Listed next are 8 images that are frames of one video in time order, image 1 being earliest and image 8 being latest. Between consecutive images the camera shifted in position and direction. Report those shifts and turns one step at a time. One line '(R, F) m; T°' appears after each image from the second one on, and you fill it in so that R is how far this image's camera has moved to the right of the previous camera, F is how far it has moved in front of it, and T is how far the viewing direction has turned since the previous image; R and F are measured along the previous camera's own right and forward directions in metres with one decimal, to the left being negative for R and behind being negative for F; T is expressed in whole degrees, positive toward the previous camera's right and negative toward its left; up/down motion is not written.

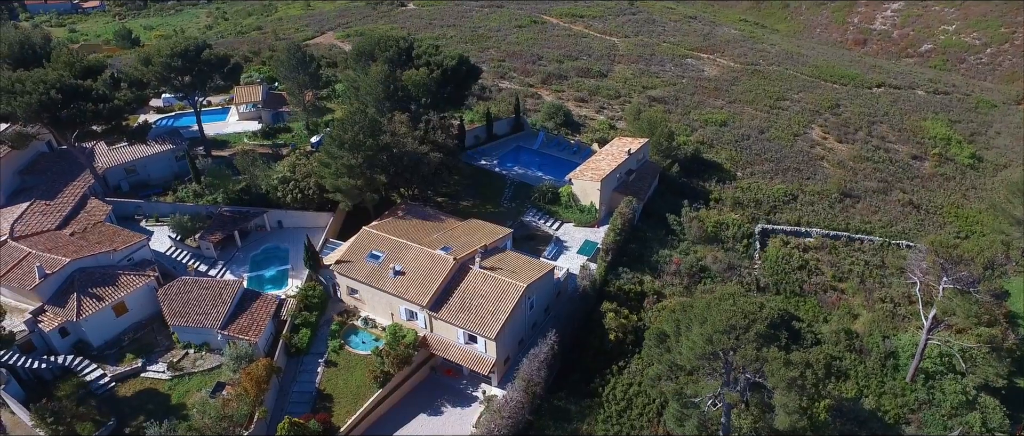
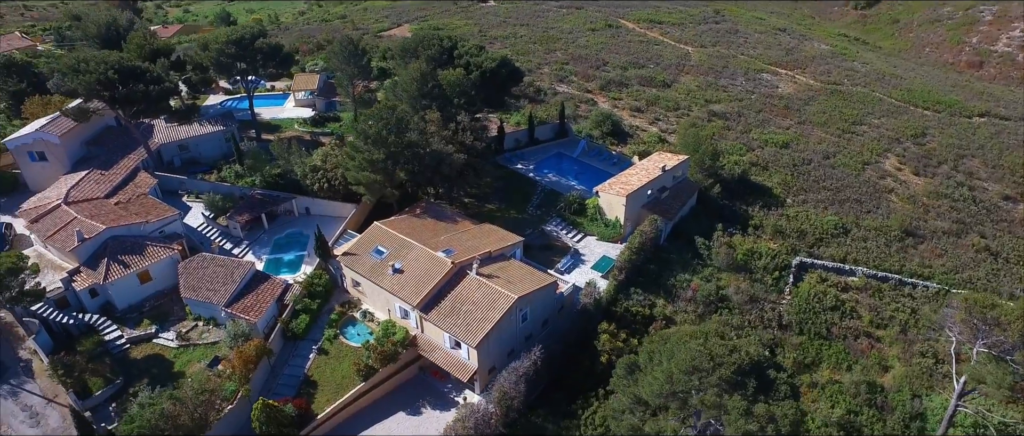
(+4.1, +0.6) m; -8°
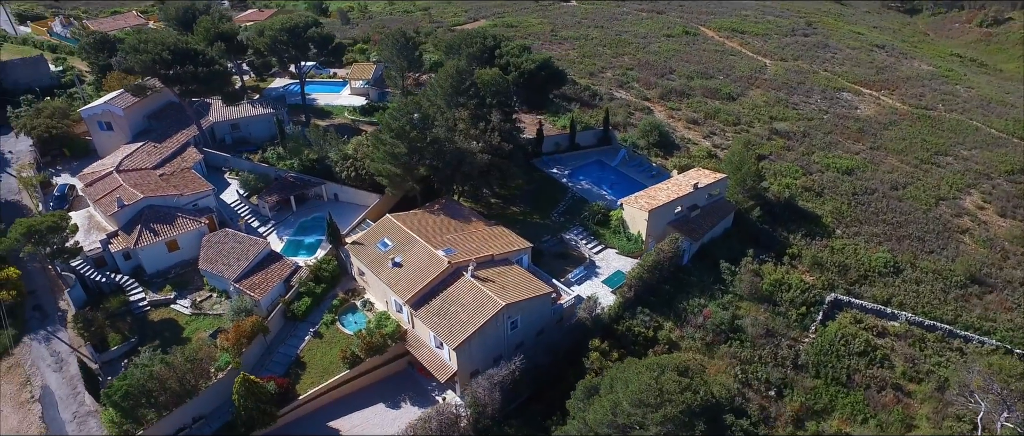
(+4.2, +0.7) m; -8°
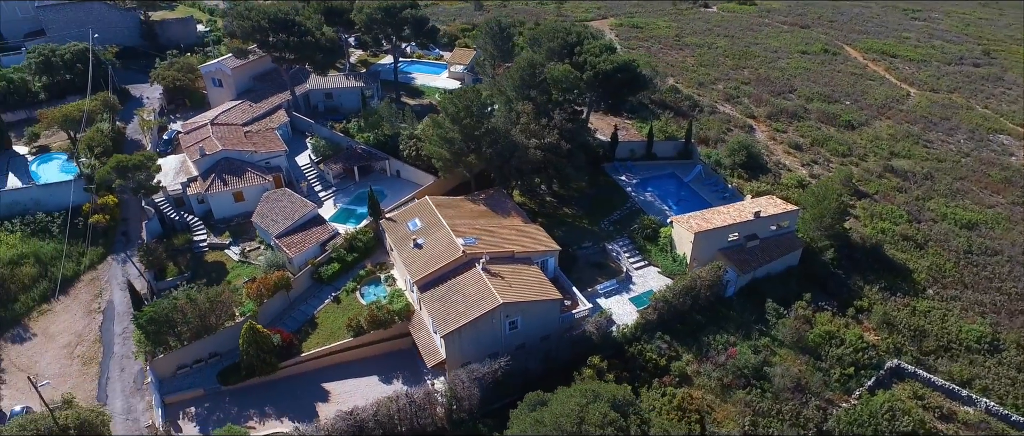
(+5.7, +1.2) m; -13°
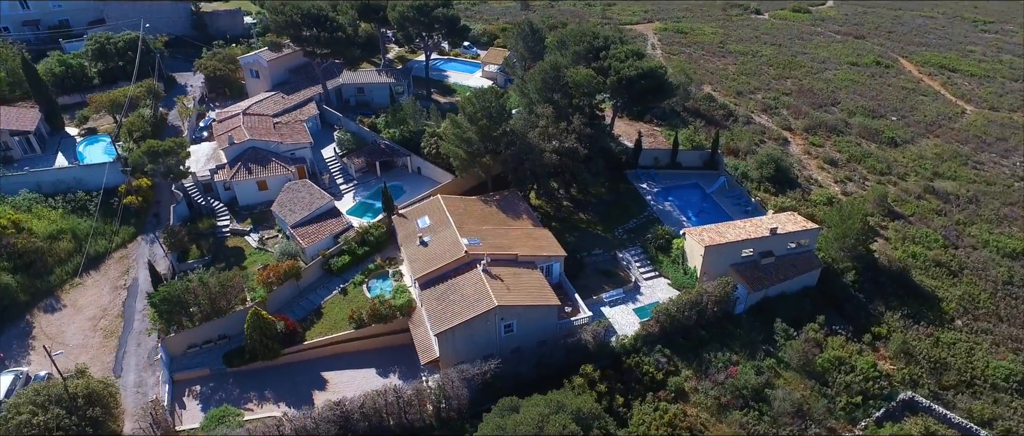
(+2.3, +0.1) m; -5°
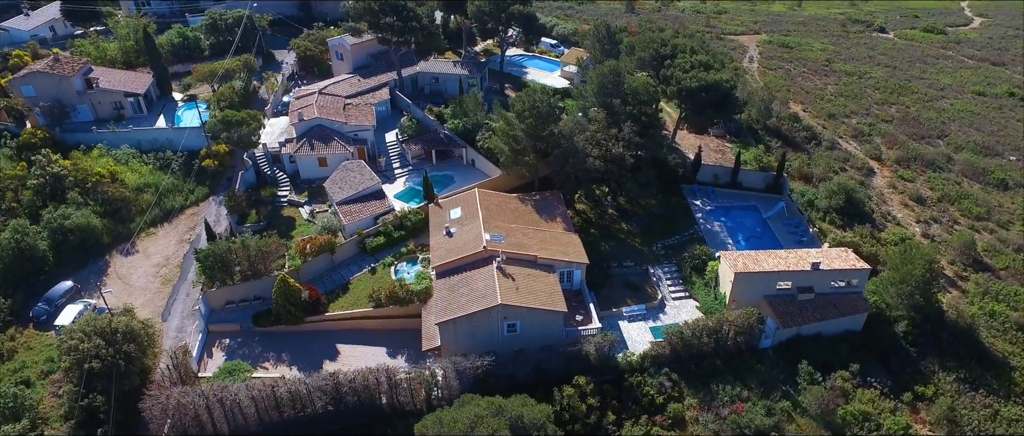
(+4.3, +0.4) m; -10°
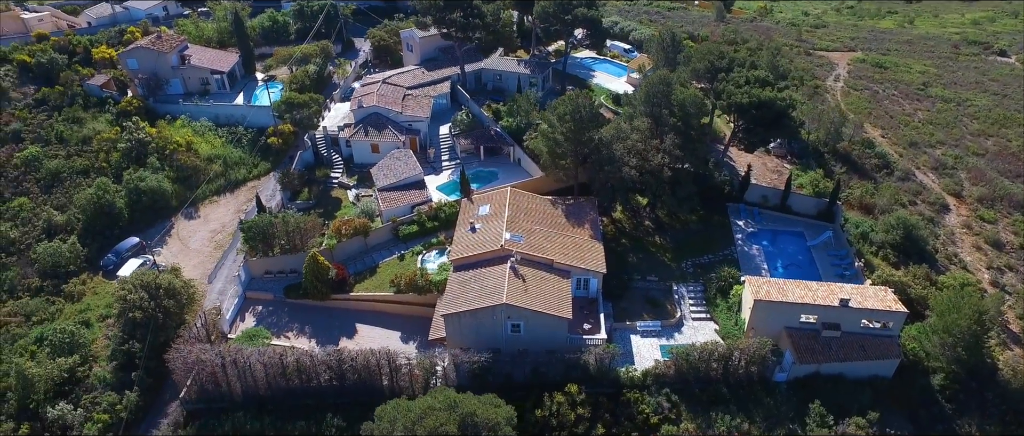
(+3.5, 0.0) m; -8°
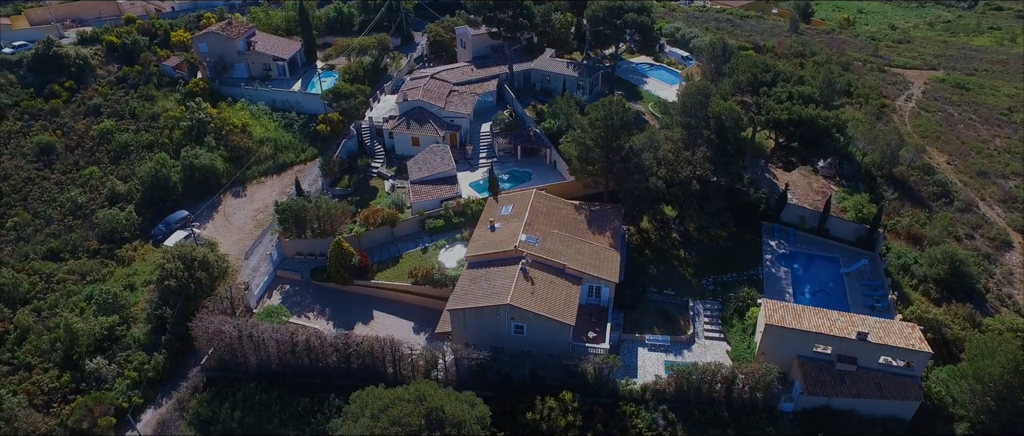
(+2.7, 0.0) m; -6°
